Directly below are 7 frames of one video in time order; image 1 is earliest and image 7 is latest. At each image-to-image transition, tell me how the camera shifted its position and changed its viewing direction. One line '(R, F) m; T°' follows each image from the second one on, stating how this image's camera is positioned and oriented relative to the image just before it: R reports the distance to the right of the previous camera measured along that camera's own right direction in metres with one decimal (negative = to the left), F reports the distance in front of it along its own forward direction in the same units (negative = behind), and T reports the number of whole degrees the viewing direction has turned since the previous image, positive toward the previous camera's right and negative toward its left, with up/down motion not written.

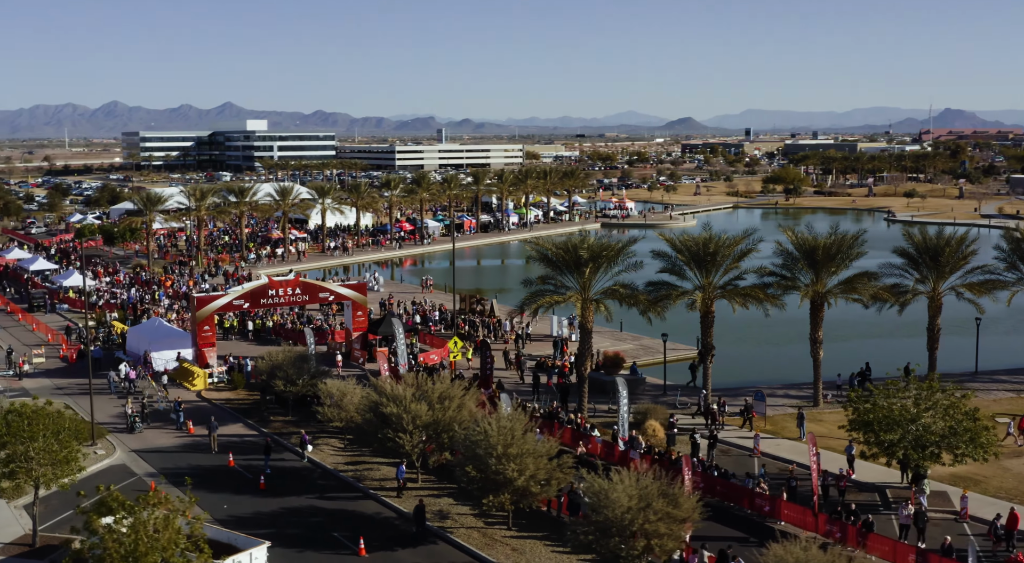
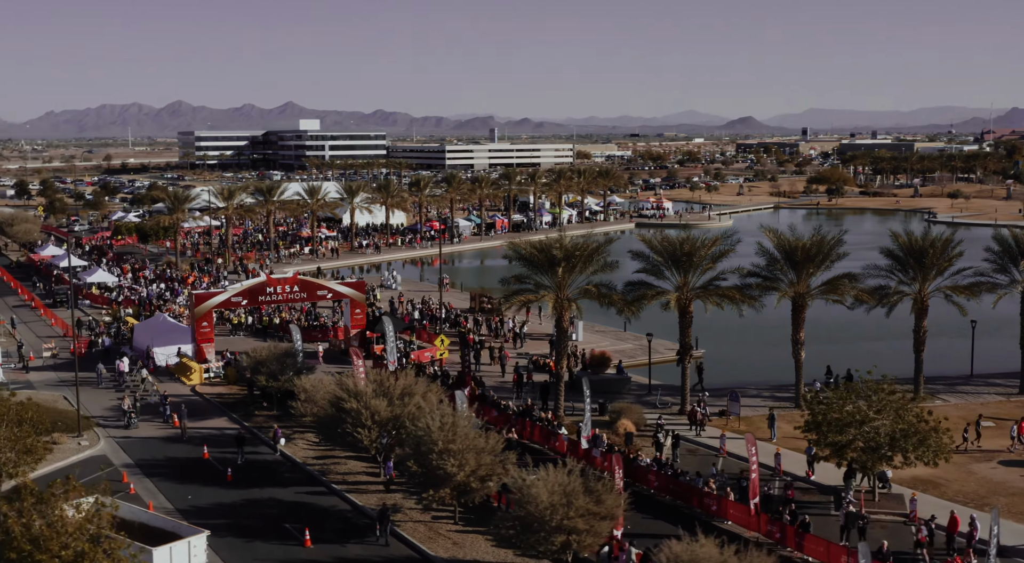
(+2.4, -0.3) m; -3°
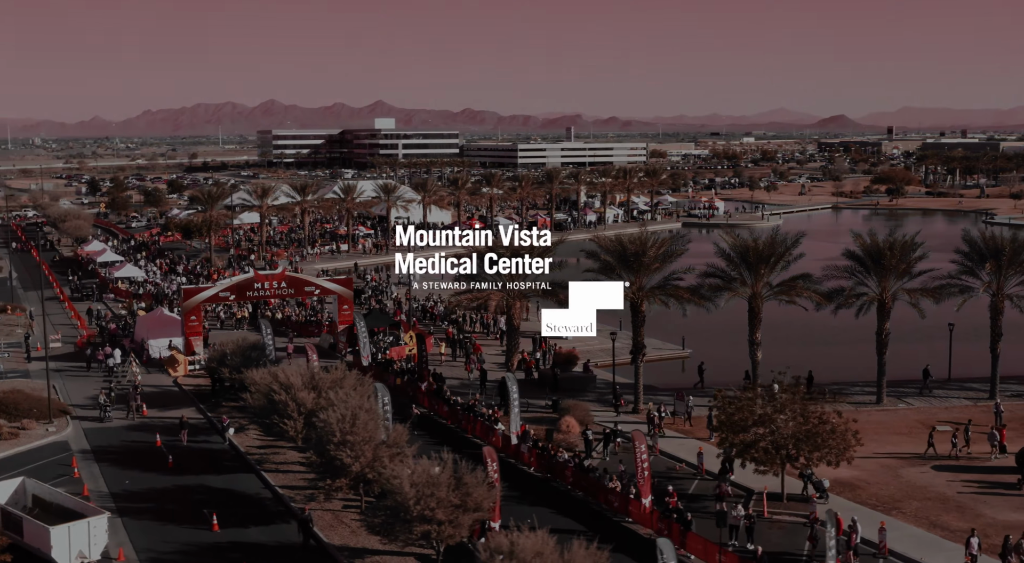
(+4.1, -0.4) m; -4°
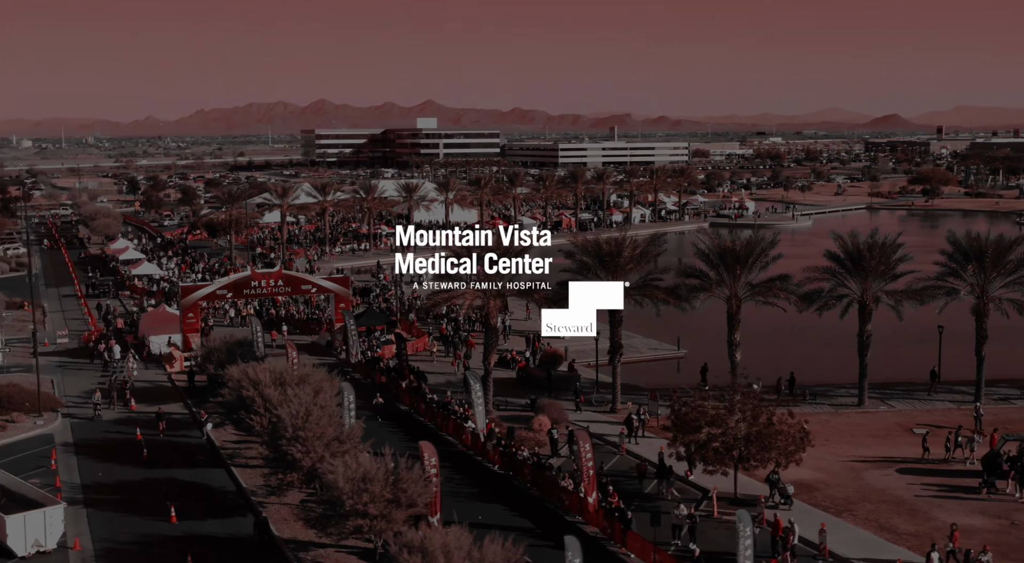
(+2.2, -0.3) m; -2°
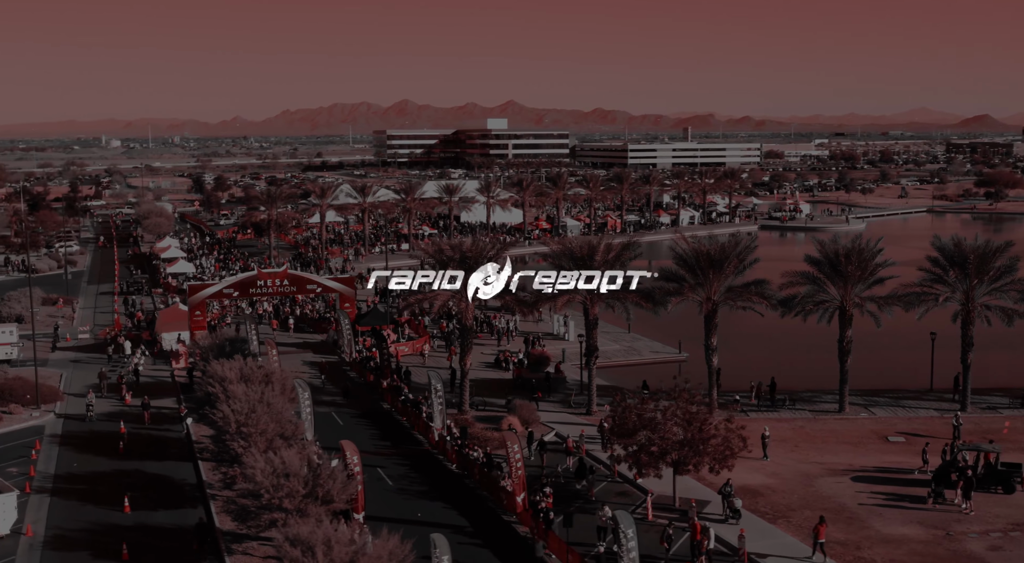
(+3.2, -0.3) m; -4°
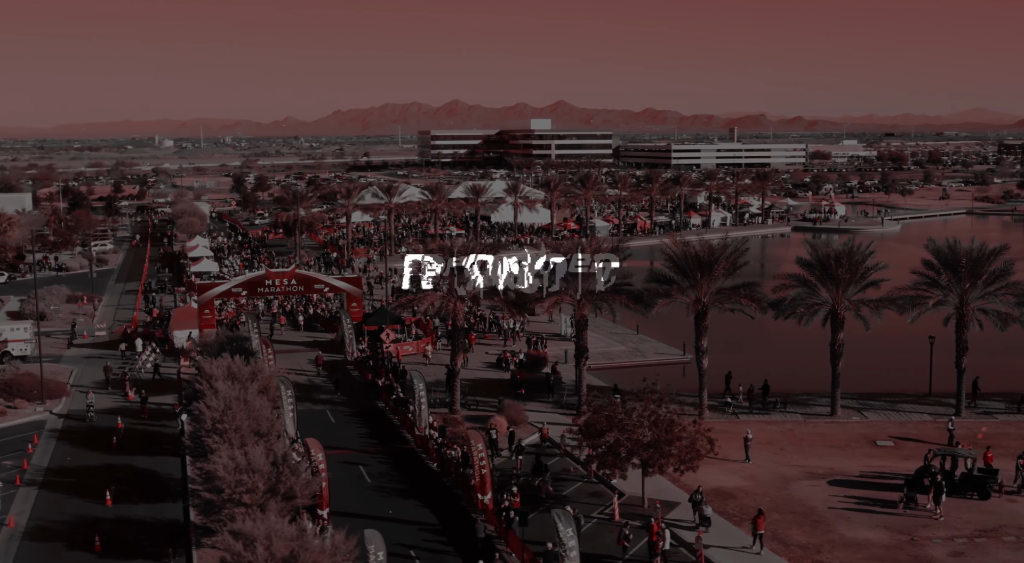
(+1.8, -0.2) m; -2°
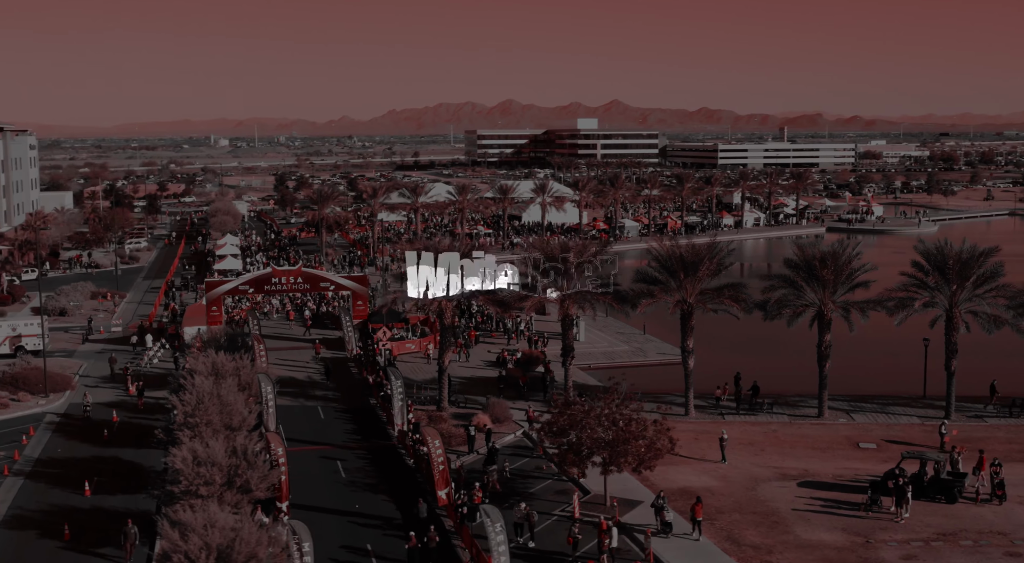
(+2.1, -0.3) m; -3°
